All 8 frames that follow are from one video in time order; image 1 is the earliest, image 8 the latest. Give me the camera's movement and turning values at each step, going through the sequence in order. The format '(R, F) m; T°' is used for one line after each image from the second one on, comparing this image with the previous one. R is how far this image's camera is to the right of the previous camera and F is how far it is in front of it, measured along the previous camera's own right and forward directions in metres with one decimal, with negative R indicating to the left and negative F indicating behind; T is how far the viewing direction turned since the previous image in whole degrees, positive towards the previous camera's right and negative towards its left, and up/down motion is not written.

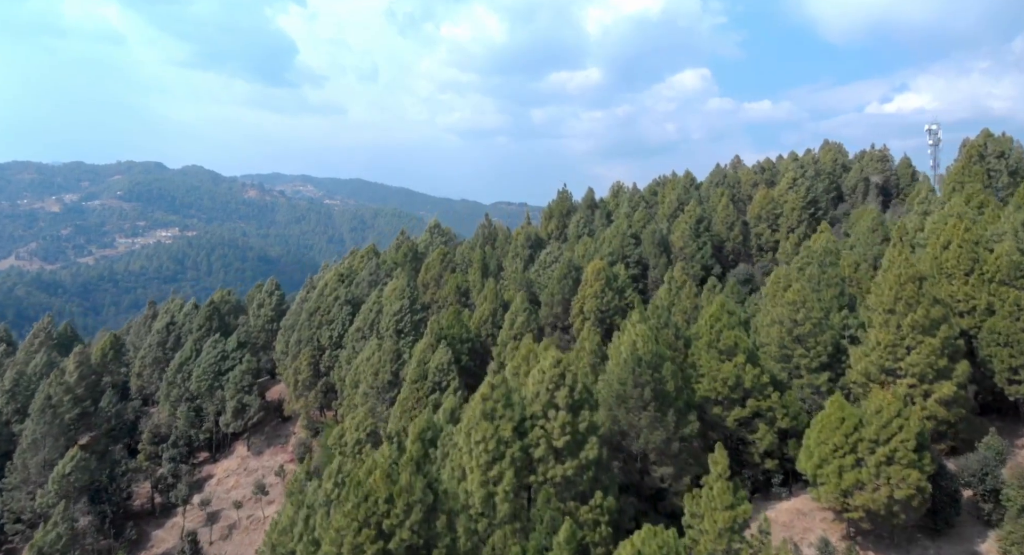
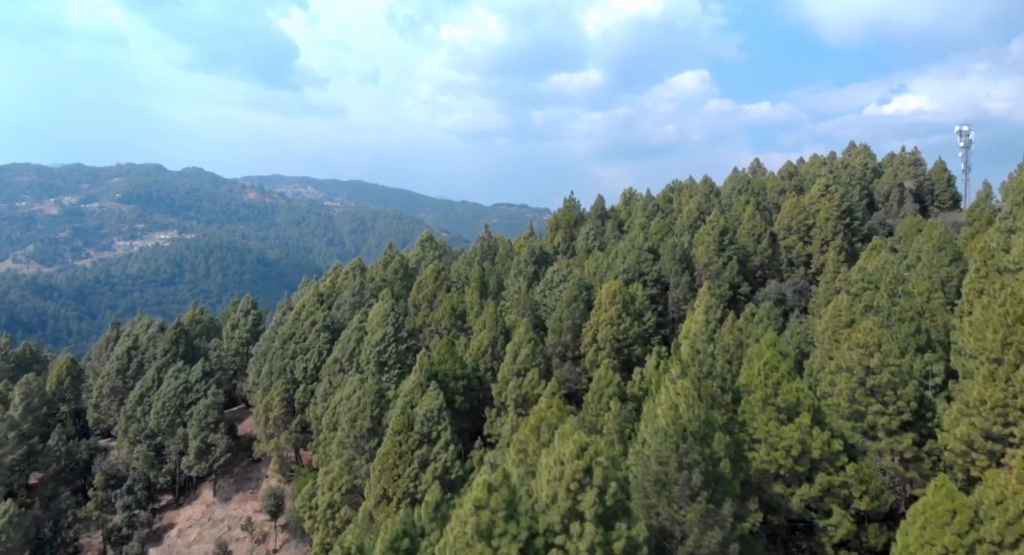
(-0.1, +8.0) m; 0°
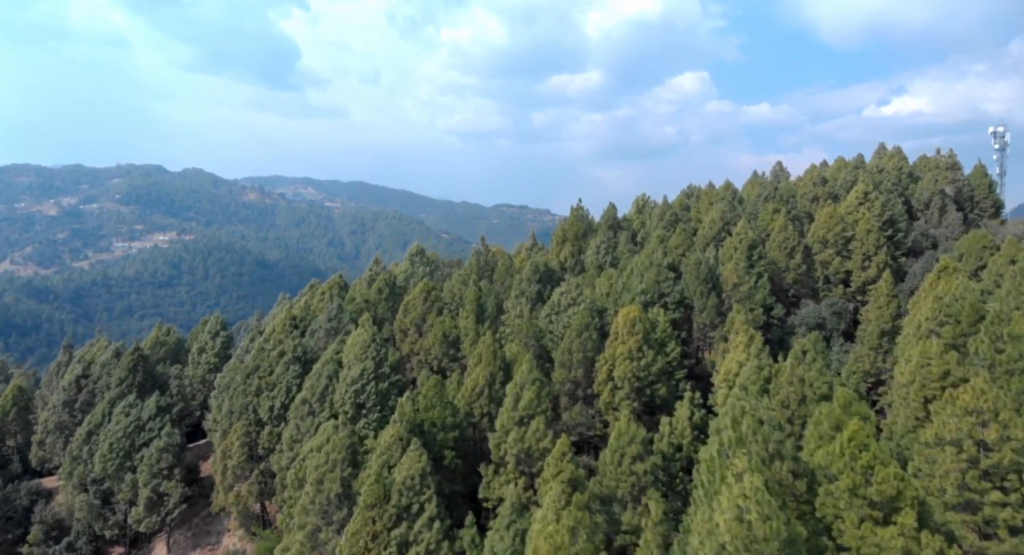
(0.0, +7.9) m; 0°
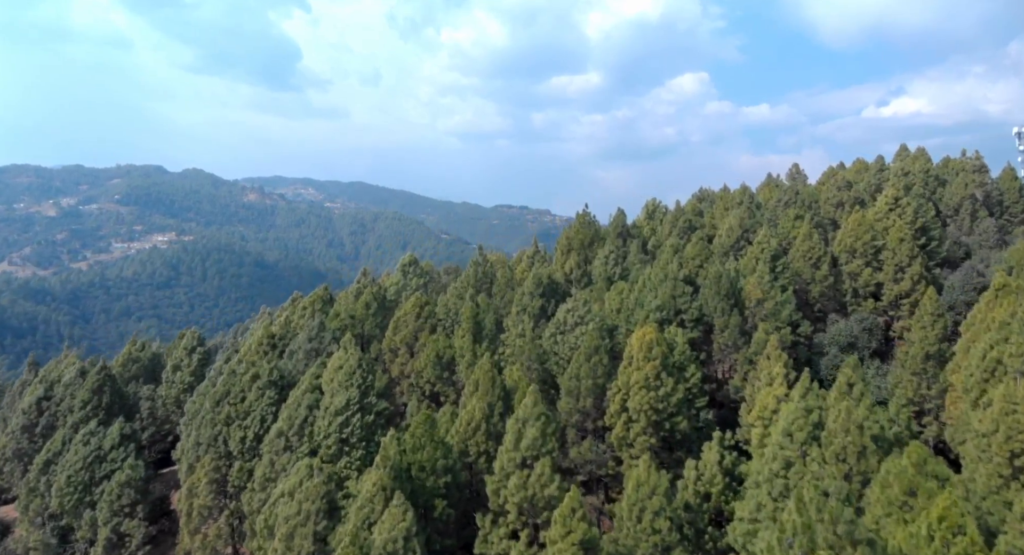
(0.0, +5.1) m; 0°
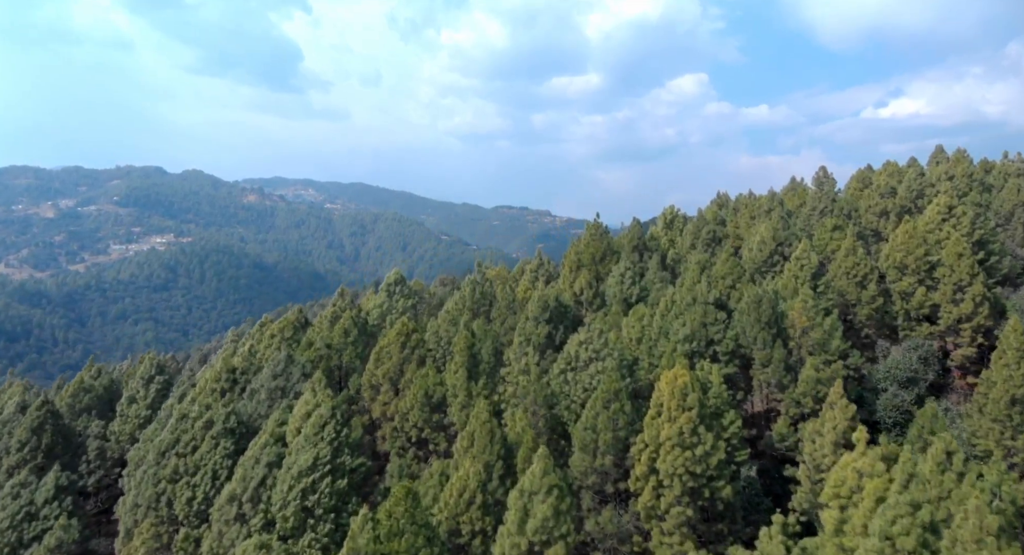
(-0.1, +7.3) m; 0°
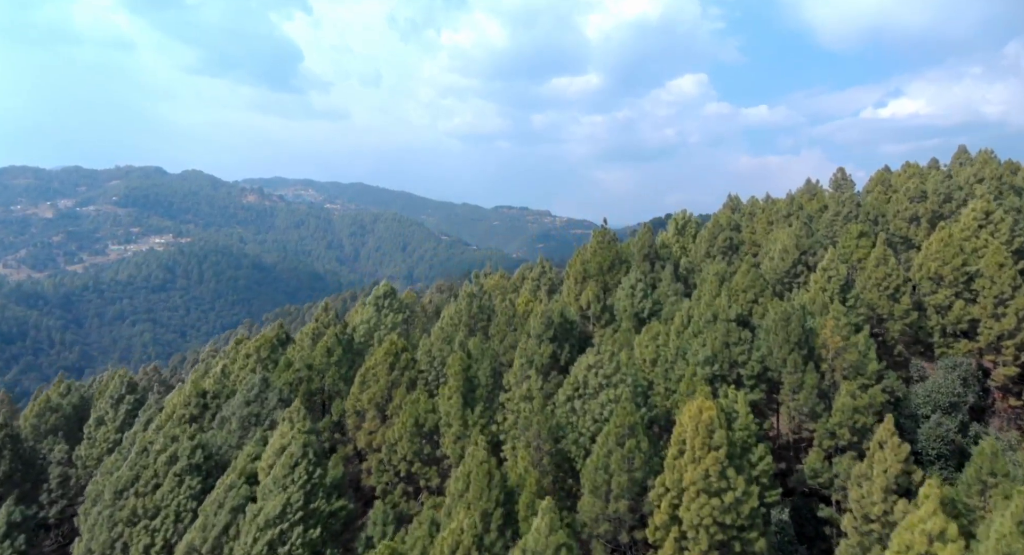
(0.0, +4.2) m; 0°
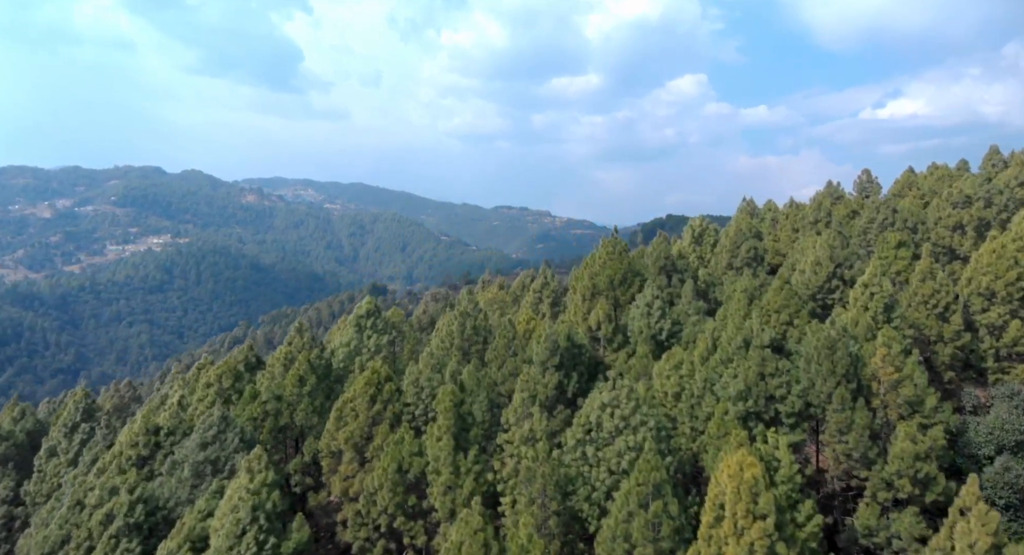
(0.0, +5.2) m; 0°
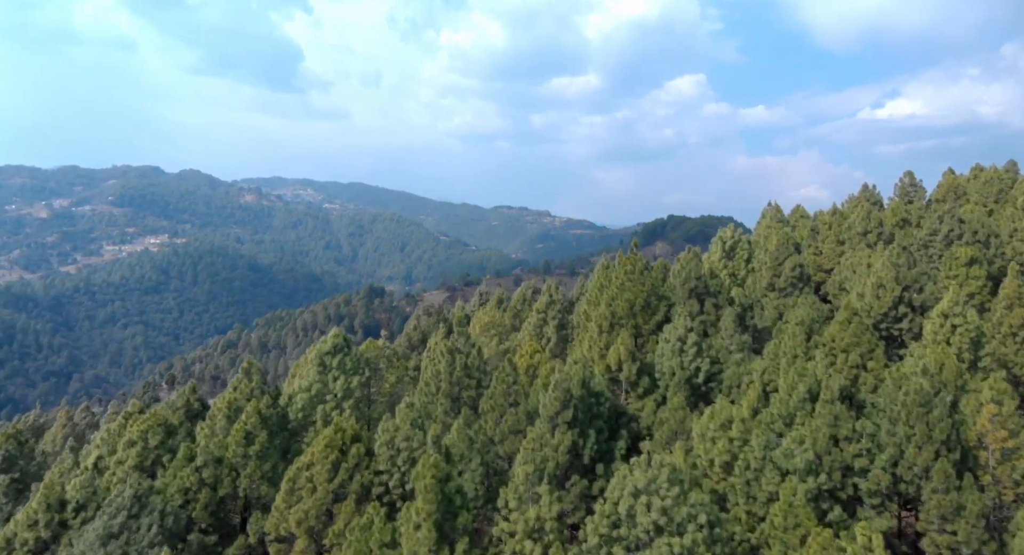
(-0.1, +7.3) m; 0°
